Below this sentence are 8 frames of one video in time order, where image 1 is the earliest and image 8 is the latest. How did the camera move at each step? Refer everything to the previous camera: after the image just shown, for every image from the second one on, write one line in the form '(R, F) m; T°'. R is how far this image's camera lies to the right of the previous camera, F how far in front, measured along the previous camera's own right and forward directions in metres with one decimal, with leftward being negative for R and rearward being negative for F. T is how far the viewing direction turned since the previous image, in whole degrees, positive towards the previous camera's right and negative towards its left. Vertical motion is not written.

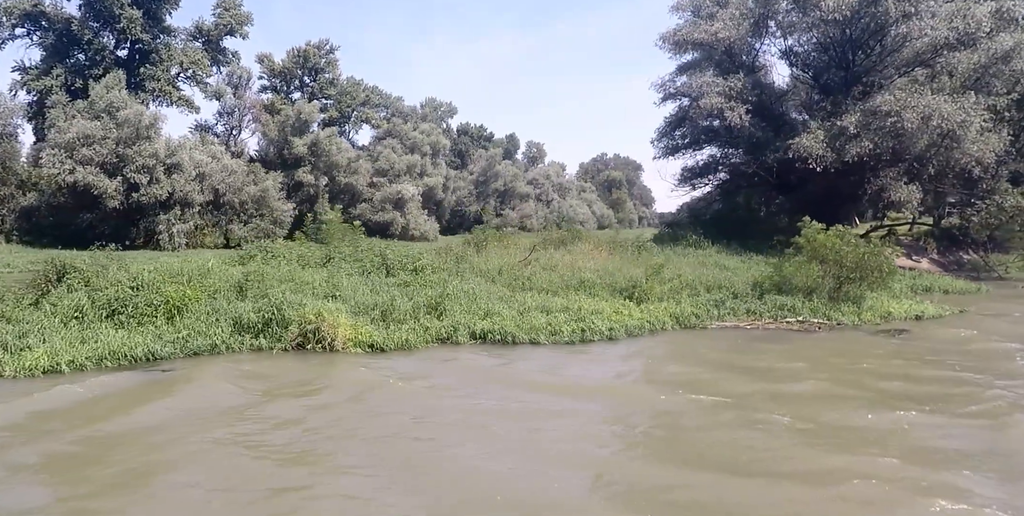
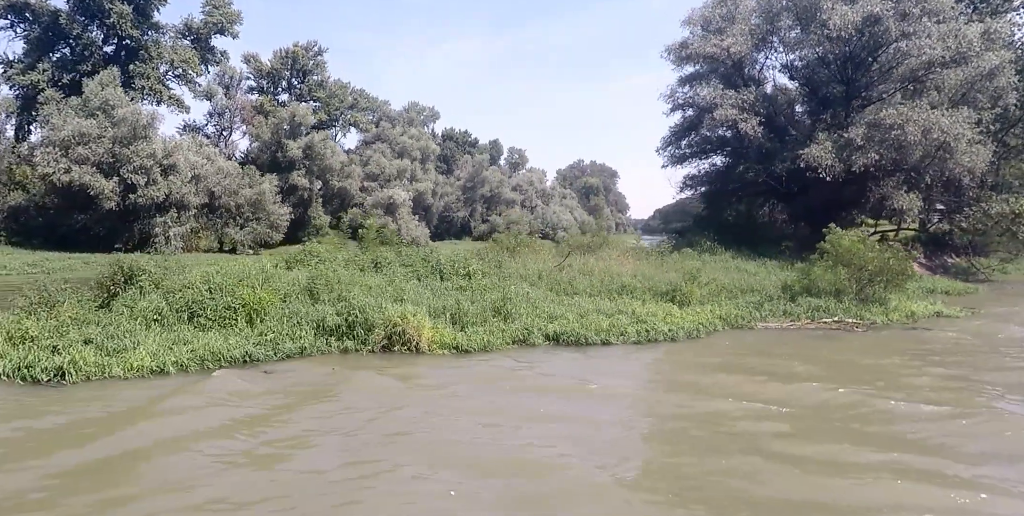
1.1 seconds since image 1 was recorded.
(-2.0, -0.5) m; +3°
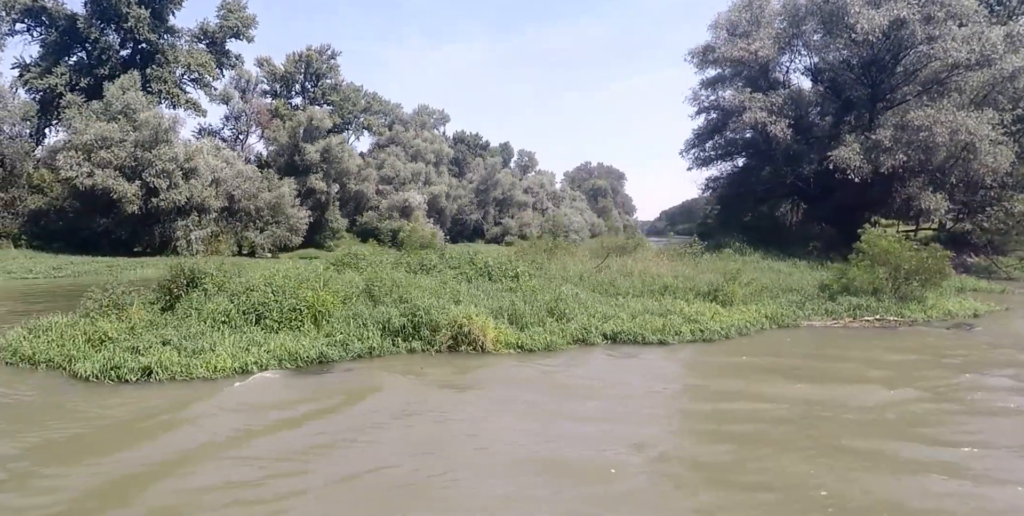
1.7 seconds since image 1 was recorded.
(-1.1, -0.3) m; 0°
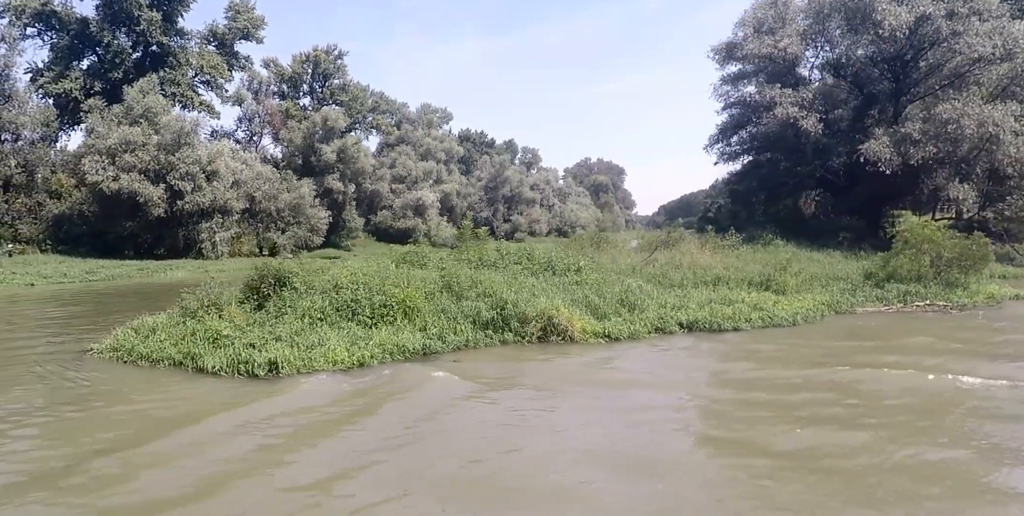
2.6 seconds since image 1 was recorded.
(-1.7, -0.6) m; +1°
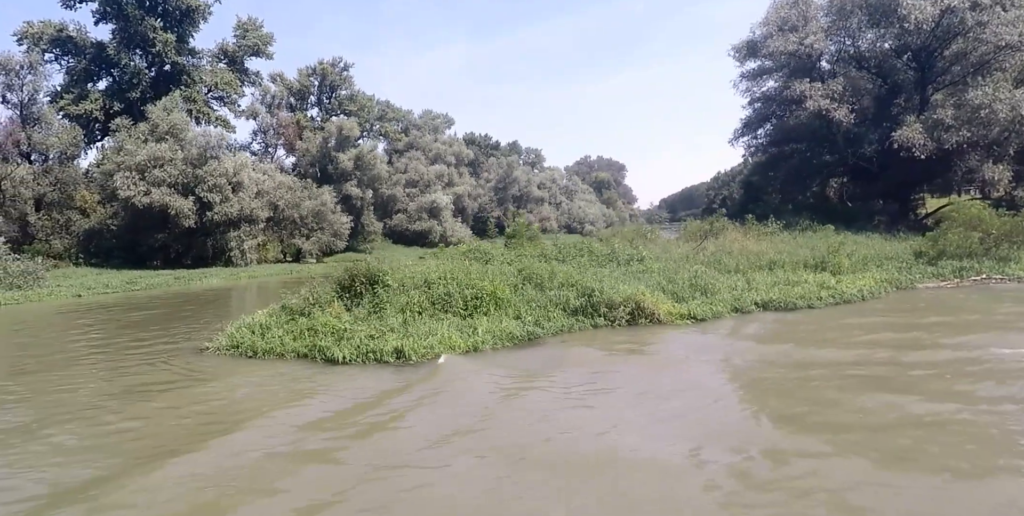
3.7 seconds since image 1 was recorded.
(-1.9, -0.7) m; +1°
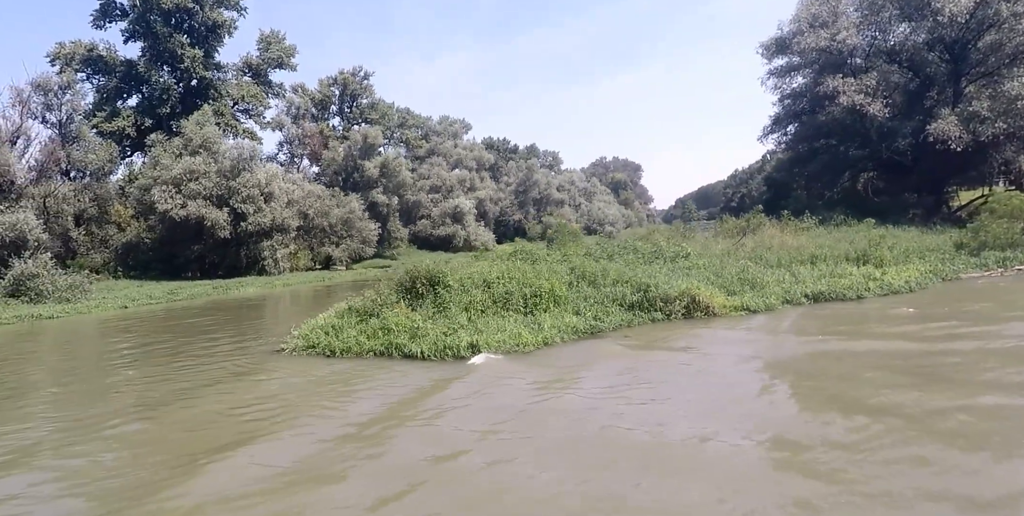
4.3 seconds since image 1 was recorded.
(-0.9, -0.5) m; -1°
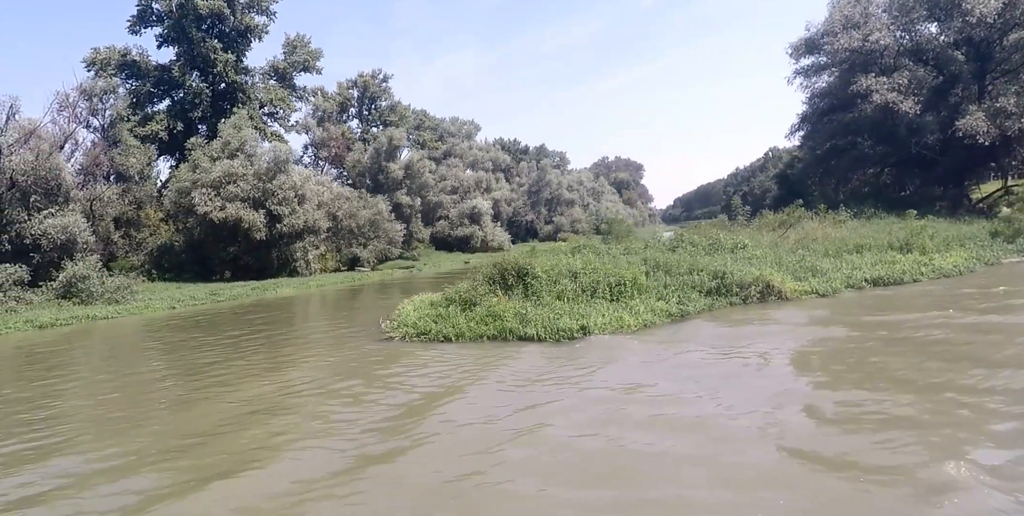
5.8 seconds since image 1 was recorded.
(-2.1, -1.0) m; +1°
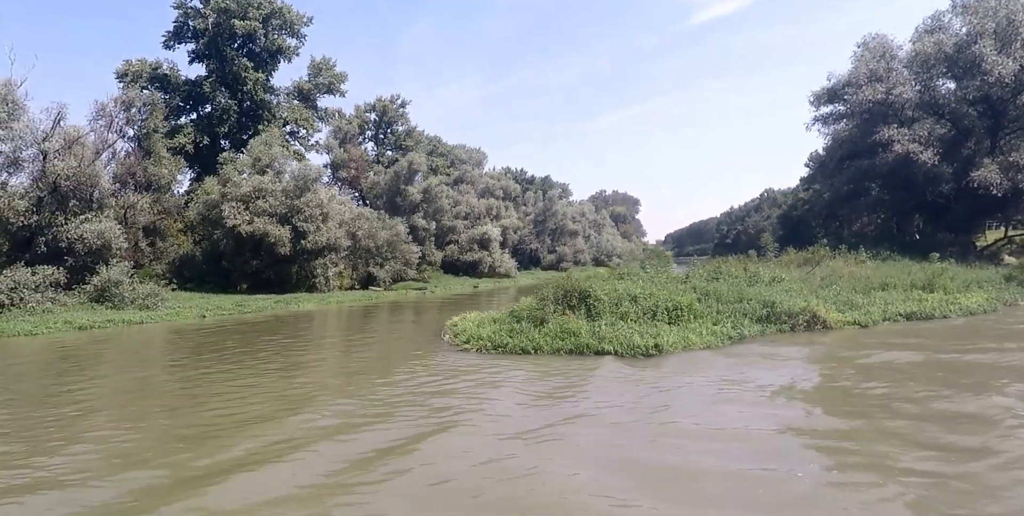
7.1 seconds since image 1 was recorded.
(-2.1, -1.0) m; +2°
